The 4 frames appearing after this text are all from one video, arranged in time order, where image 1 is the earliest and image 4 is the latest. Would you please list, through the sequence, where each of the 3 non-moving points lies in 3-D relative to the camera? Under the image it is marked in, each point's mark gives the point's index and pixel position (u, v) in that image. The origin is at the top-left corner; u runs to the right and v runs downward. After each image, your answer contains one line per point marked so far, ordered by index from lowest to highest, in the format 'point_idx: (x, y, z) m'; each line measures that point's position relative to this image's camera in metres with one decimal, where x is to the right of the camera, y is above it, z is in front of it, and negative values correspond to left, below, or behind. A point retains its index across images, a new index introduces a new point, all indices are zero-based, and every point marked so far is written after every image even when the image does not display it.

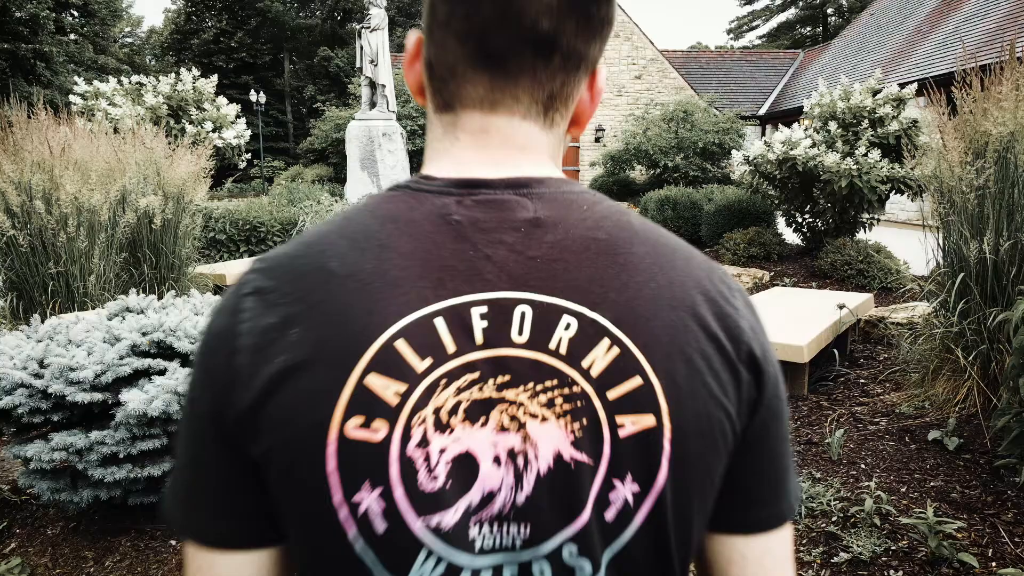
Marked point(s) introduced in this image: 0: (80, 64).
0: (-16.6, +8.6, +18.0) m
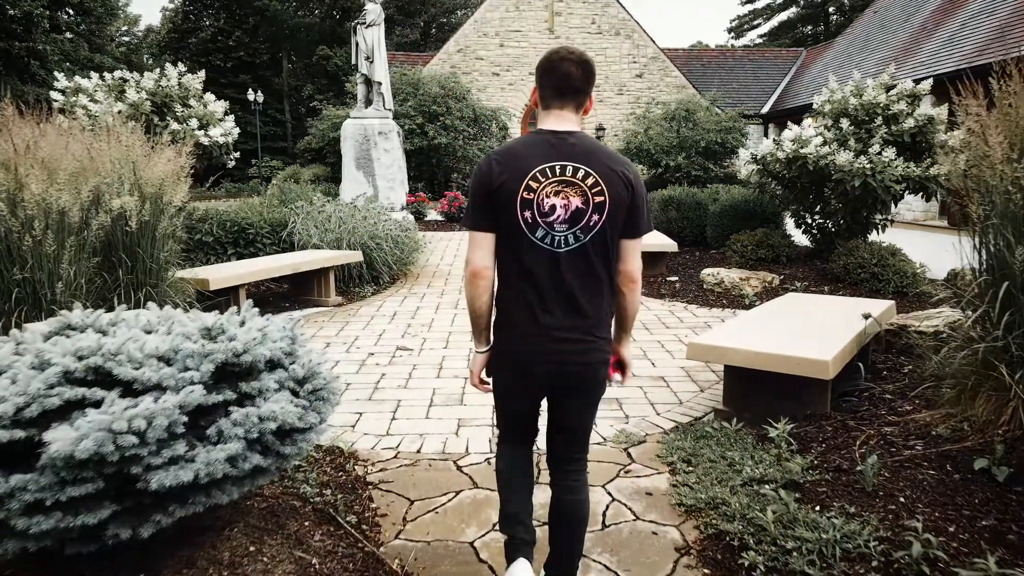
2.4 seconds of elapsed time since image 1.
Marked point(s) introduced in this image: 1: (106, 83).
0: (-16.6, +8.5, +17.4) m
1: (-8.8, +4.4, +9.8) m
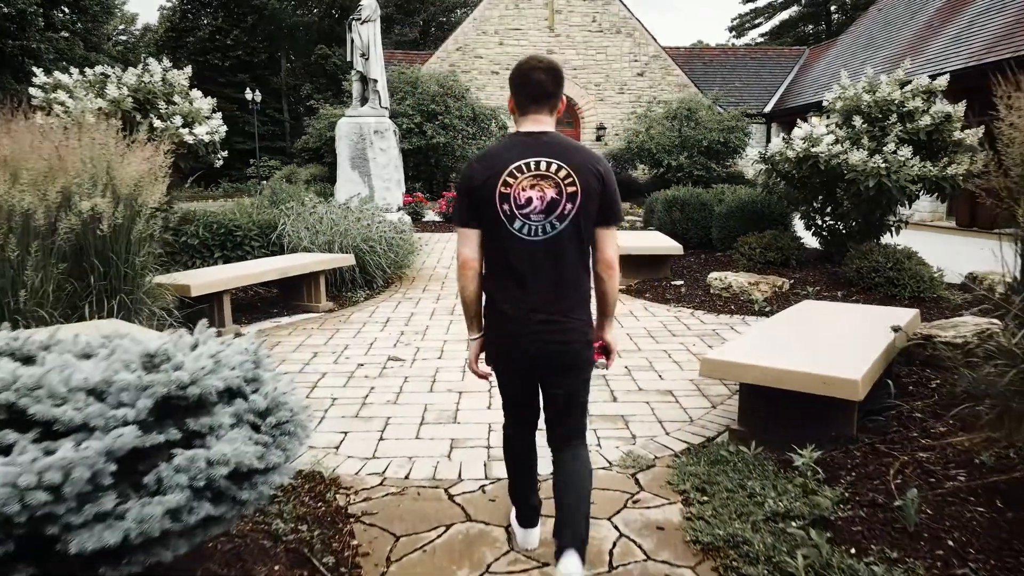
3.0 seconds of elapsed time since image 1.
0: (-16.7, +8.3, +16.7) m
1: (-8.8, +4.2, +9.2) m
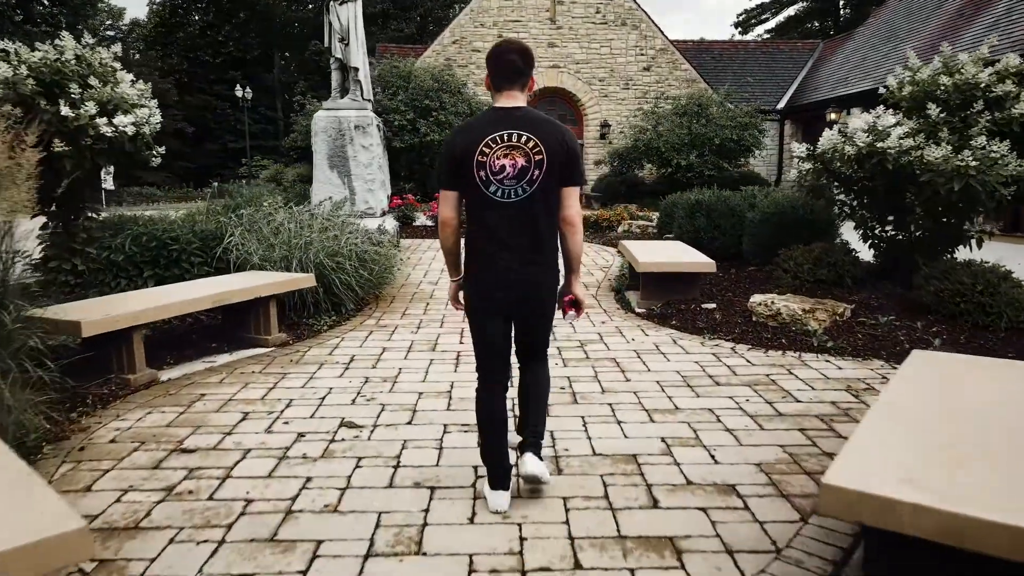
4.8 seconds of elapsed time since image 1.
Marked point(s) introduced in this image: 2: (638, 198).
0: (-16.8, +7.6, +13.9) m
1: (-8.9, +3.5, +6.3) m
2: (+3.4, +2.2, +11.5) m
